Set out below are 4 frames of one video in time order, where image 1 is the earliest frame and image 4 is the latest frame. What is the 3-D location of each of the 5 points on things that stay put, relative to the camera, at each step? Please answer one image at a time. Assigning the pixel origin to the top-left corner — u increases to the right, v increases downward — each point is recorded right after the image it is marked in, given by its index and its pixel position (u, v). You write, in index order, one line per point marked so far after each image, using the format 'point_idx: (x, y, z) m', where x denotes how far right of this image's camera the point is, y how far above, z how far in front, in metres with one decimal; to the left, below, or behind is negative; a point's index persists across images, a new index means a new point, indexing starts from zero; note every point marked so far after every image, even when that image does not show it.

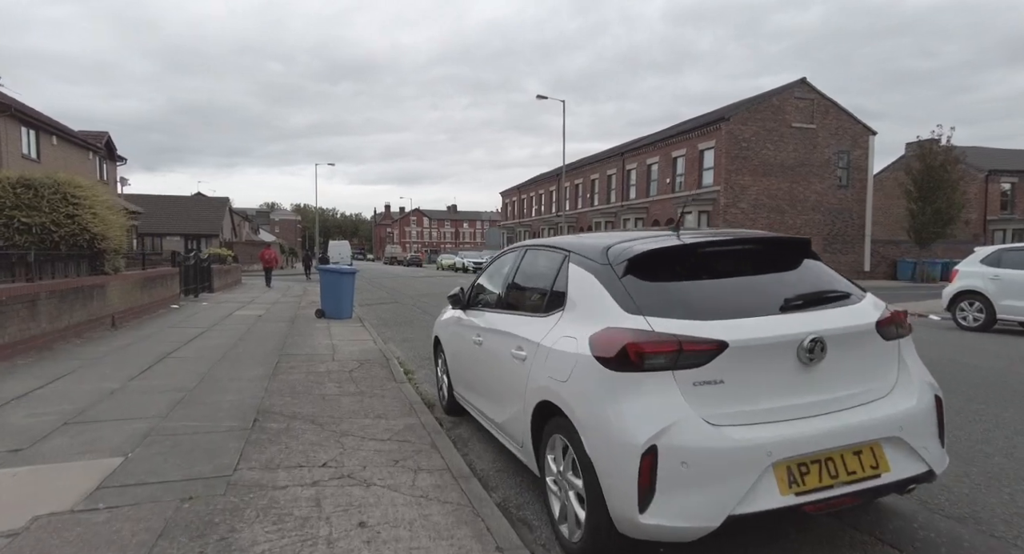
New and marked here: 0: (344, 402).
0: (-1.8, -1.4, +6.0) m
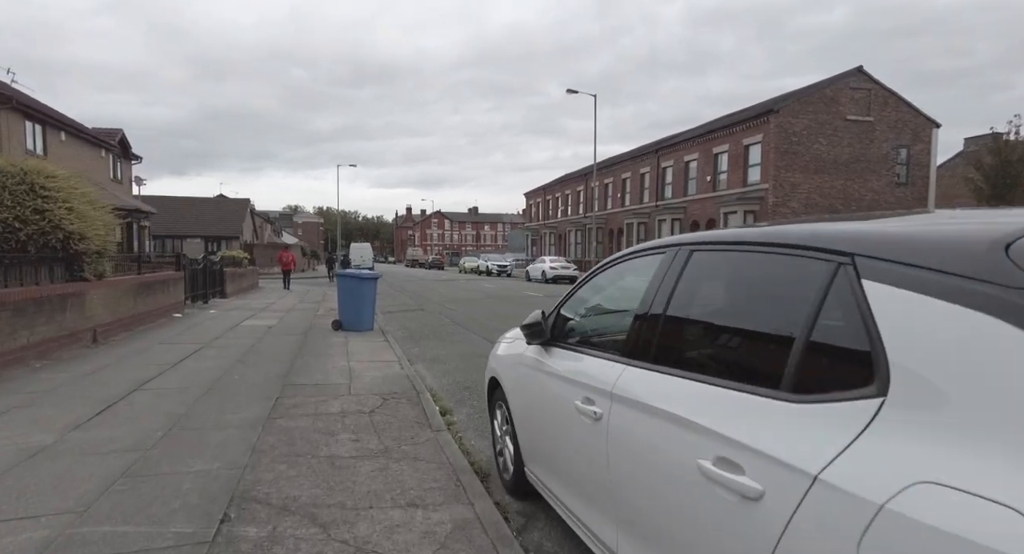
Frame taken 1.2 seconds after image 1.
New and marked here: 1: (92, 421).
0: (-1.1, -1.5, +4.1) m
1: (-3.8, -1.3, +5.0) m
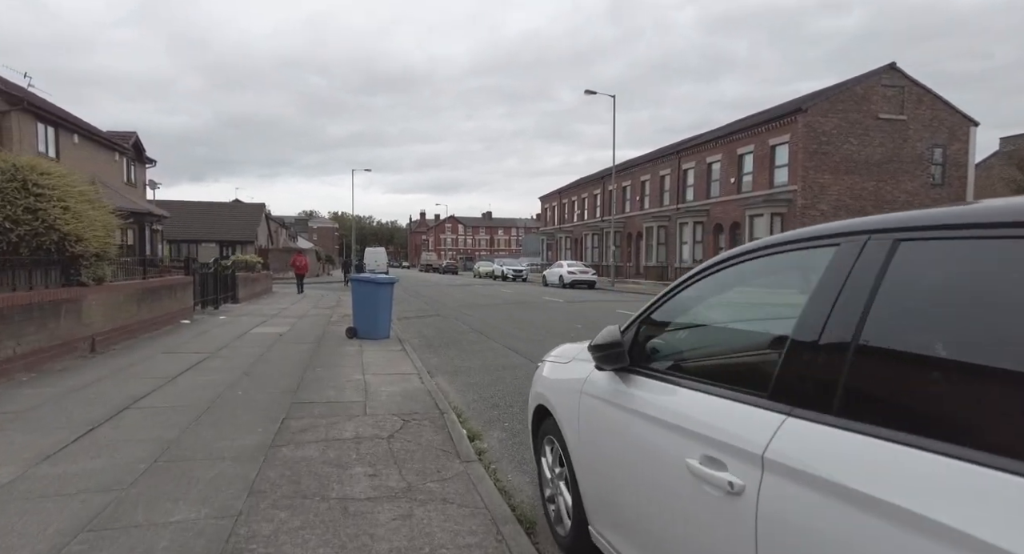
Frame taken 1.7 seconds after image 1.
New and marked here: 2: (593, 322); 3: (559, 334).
0: (-0.8, -1.5, +3.3) m
1: (-3.5, -1.3, +4.2) m
2: (+2.2, -1.2, +15.1) m
3: (+1.1, -1.3, +12.8) m
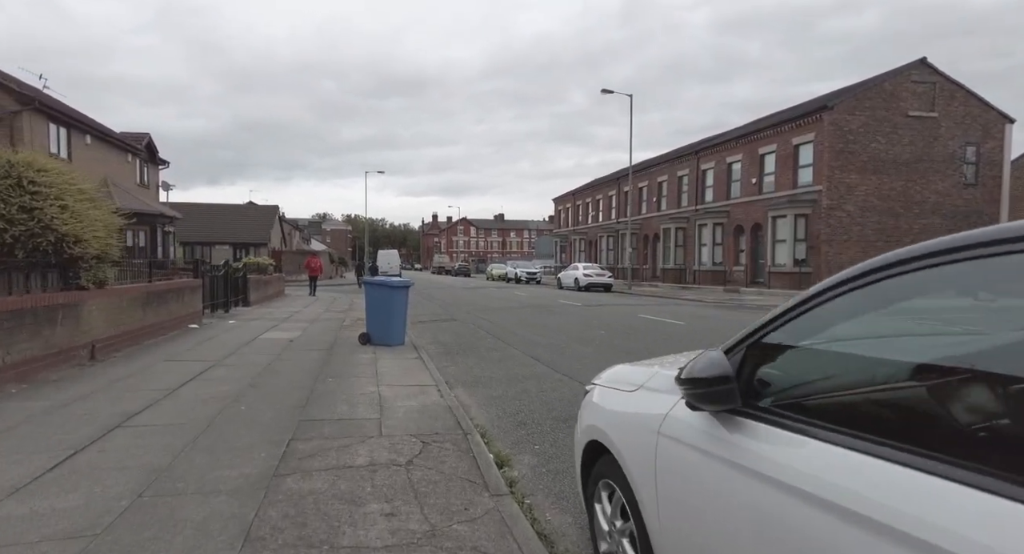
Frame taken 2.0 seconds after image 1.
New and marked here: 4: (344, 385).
0: (-0.6, -1.6, +2.7) m
1: (-3.2, -1.4, +3.7) m
2: (+2.7, -1.3, +14.4) m
3: (+1.5, -1.4, +12.2) m
4: (-2.2, -1.4, +7.2) m
